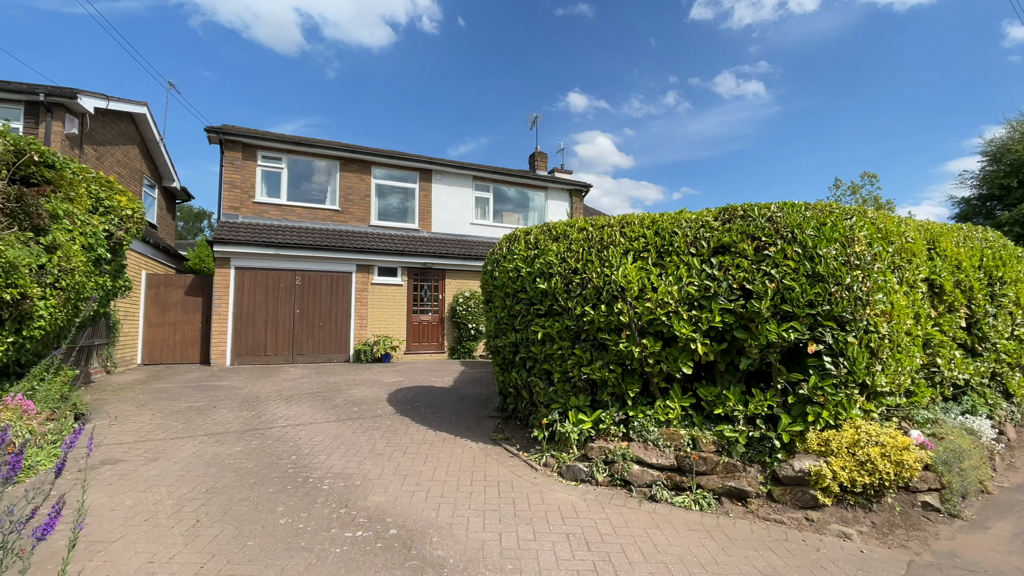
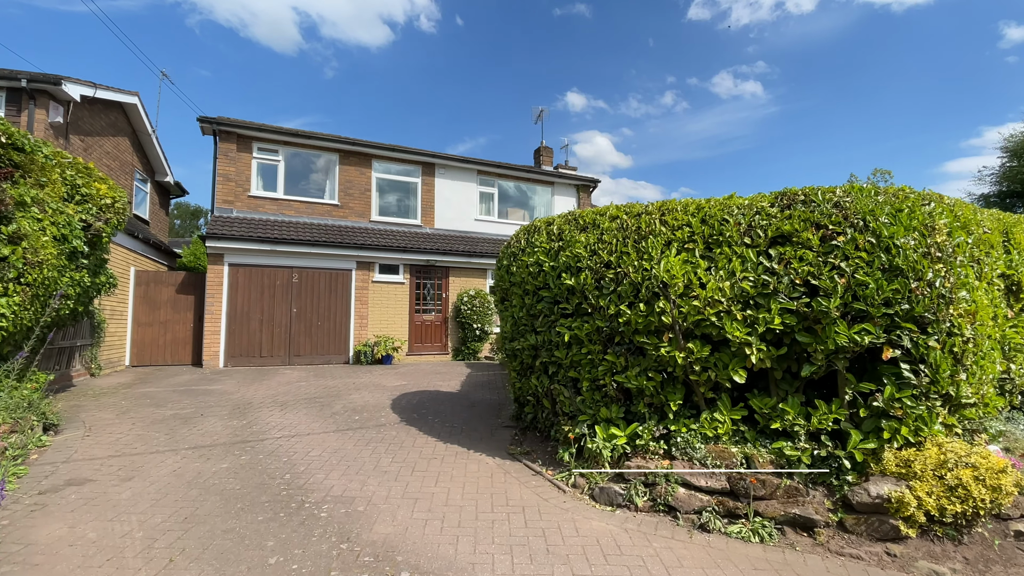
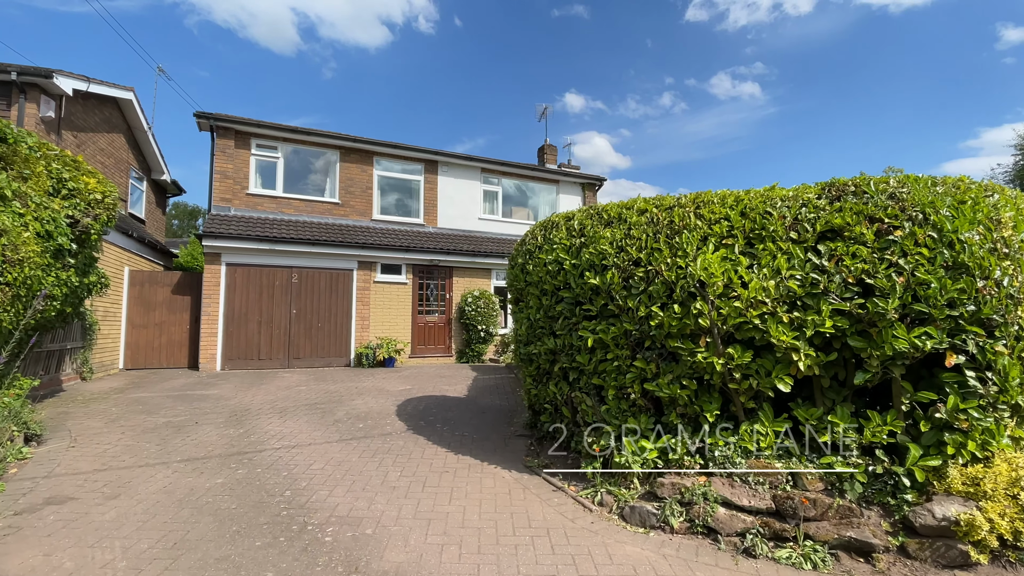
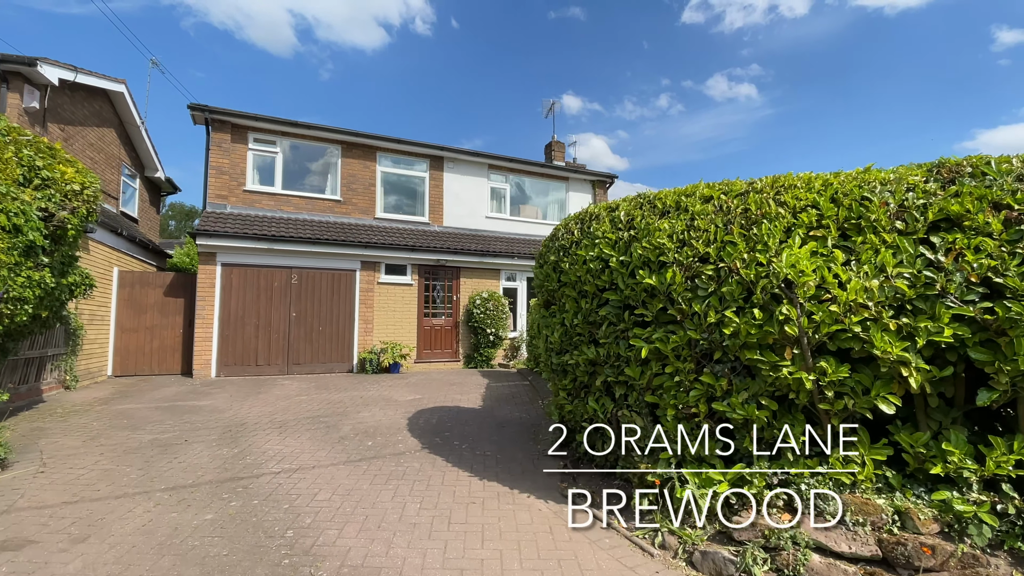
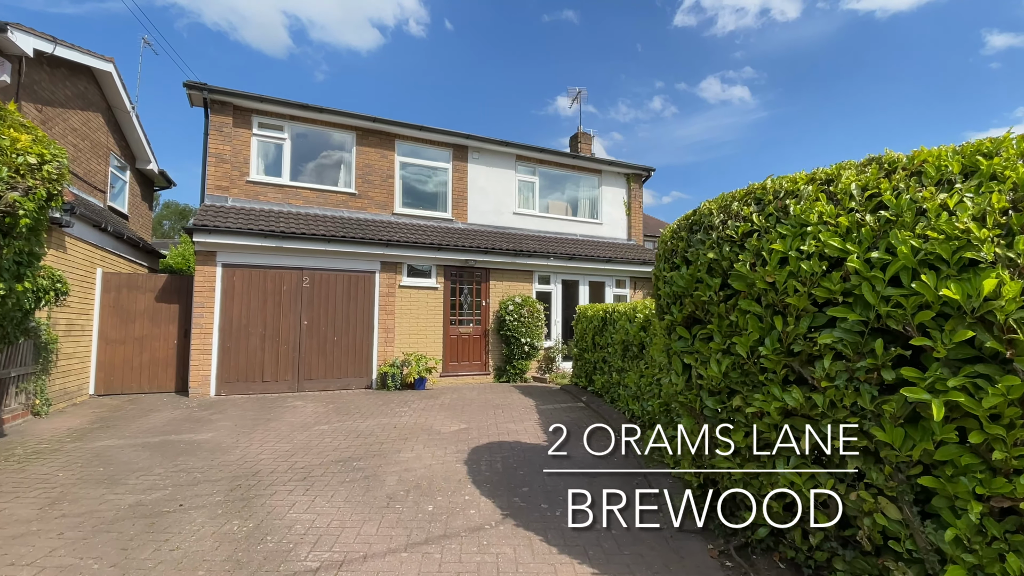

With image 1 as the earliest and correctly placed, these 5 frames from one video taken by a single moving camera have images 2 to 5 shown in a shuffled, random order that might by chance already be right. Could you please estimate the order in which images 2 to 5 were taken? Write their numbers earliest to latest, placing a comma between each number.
2, 3, 4, 5
